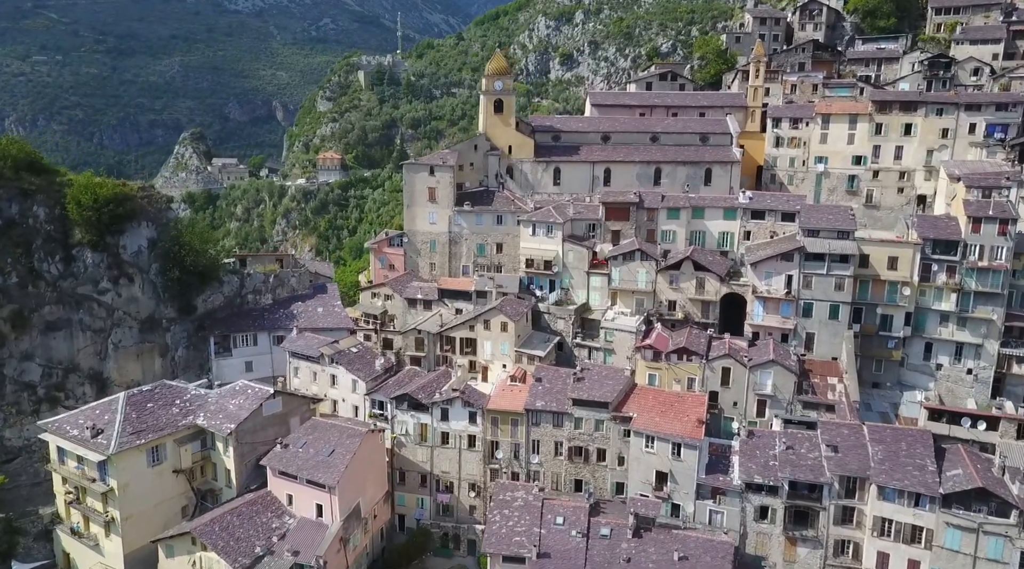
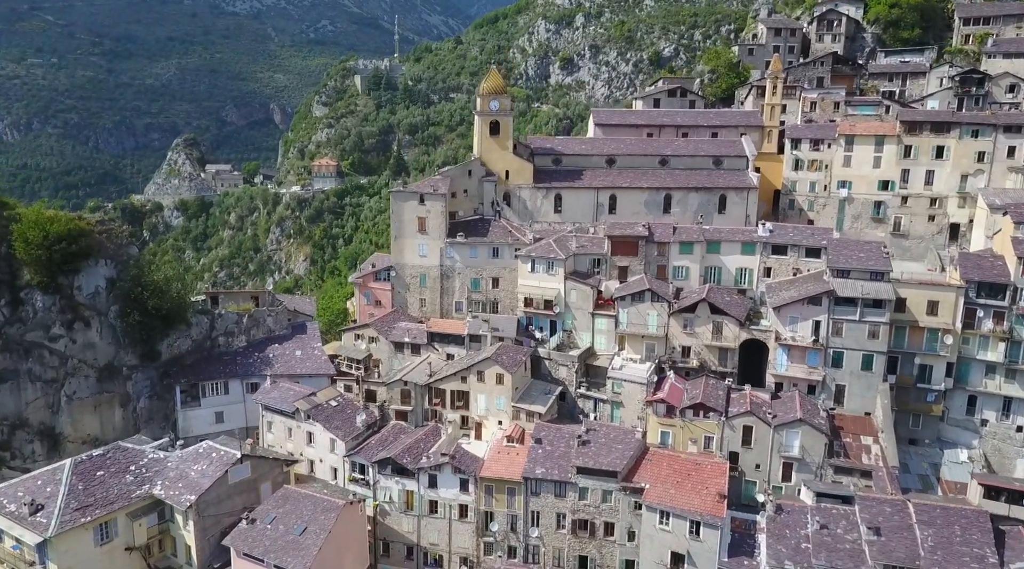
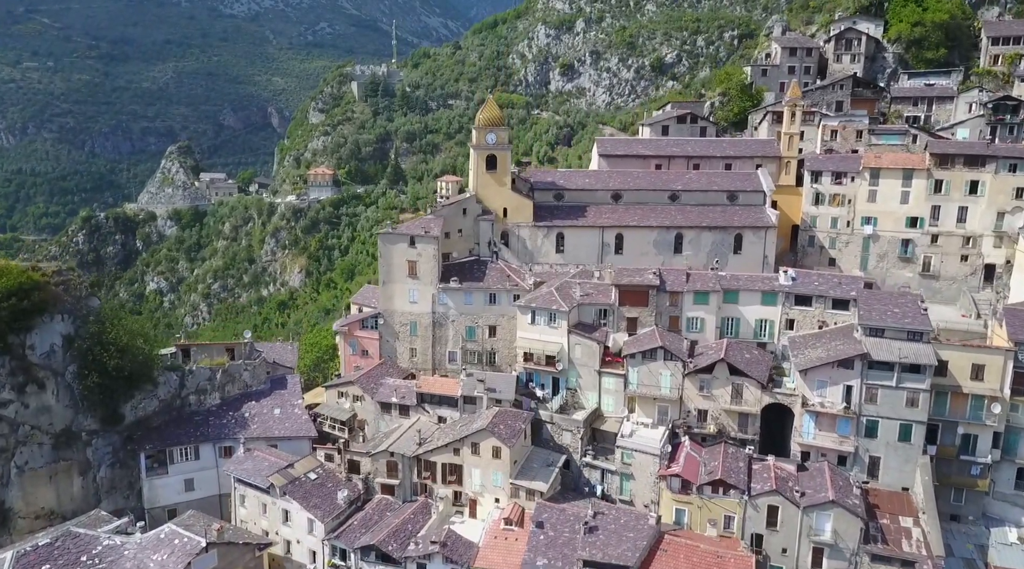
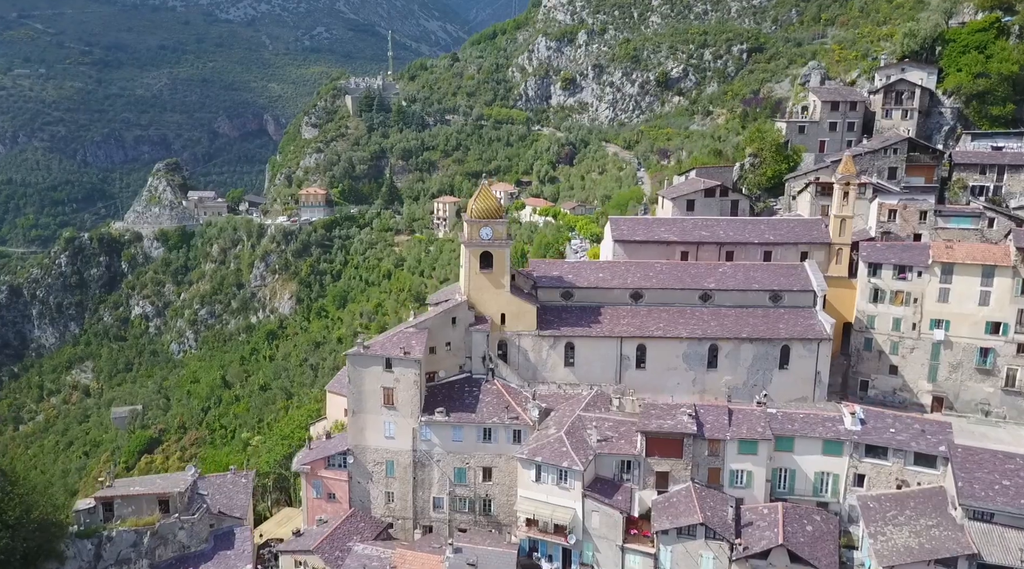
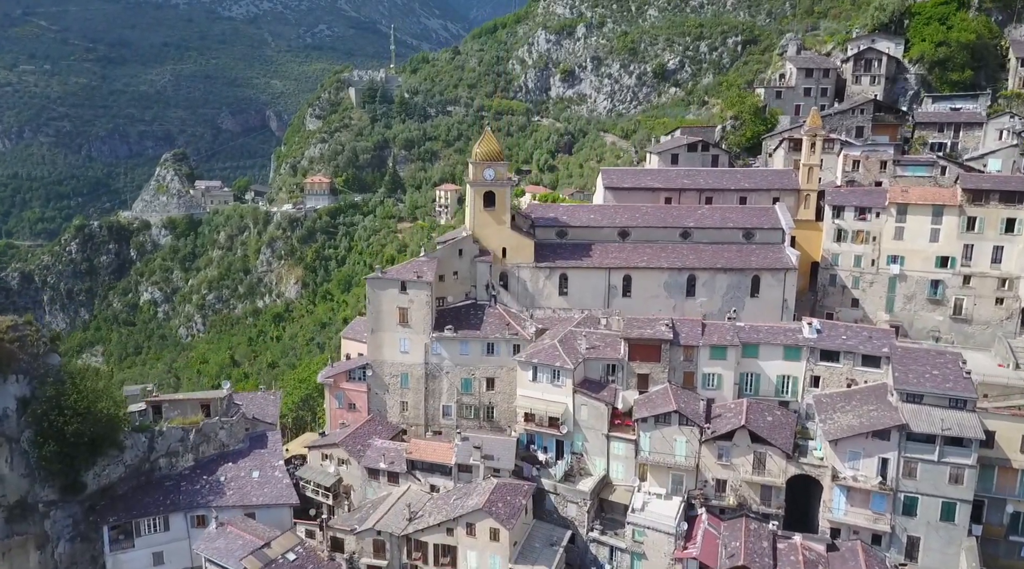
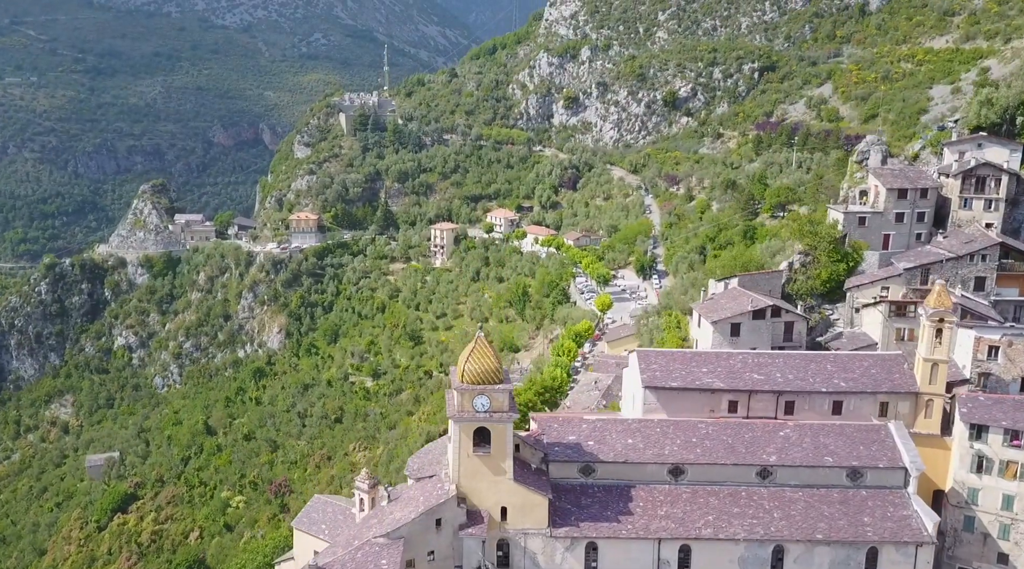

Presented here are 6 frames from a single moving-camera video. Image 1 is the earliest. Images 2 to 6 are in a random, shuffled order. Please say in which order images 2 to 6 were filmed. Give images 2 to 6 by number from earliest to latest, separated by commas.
2, 3, 5, 4, 6
